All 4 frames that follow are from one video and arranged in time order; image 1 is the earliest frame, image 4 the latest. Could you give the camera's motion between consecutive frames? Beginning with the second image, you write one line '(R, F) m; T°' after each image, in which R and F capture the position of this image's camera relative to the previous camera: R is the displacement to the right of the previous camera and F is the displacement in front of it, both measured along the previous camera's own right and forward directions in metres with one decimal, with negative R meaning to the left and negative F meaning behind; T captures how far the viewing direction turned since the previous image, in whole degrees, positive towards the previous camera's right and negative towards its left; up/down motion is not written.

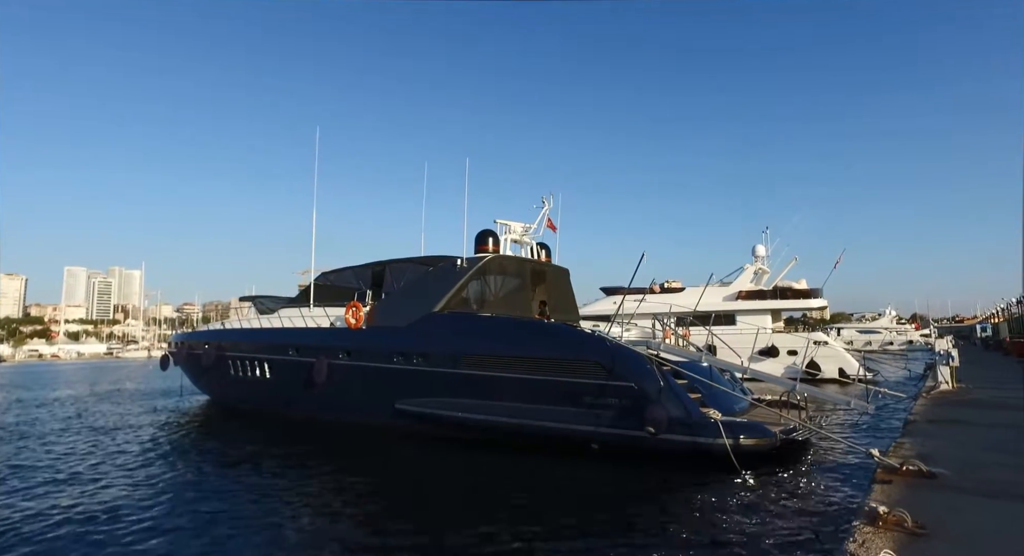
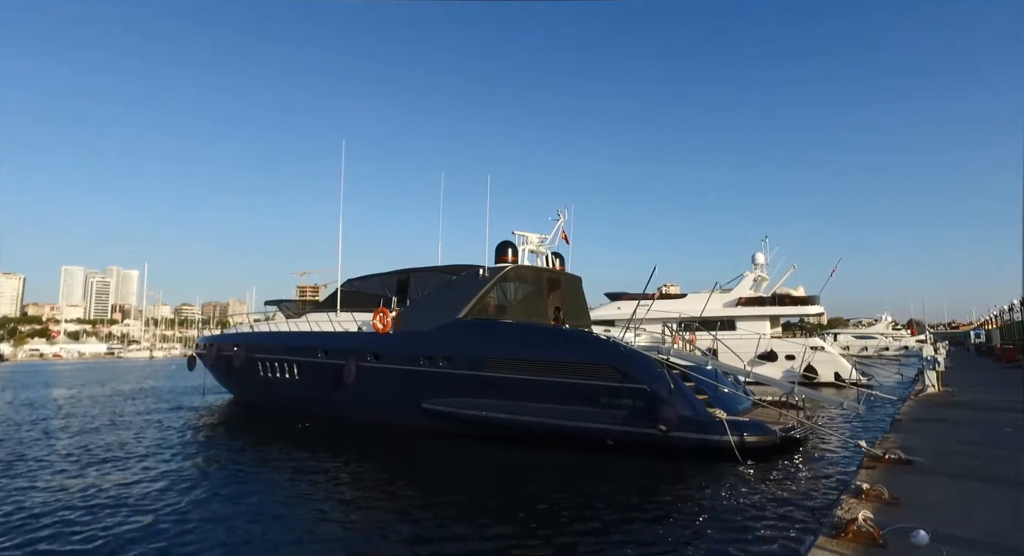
(-0.4, -0.7) m; 0°
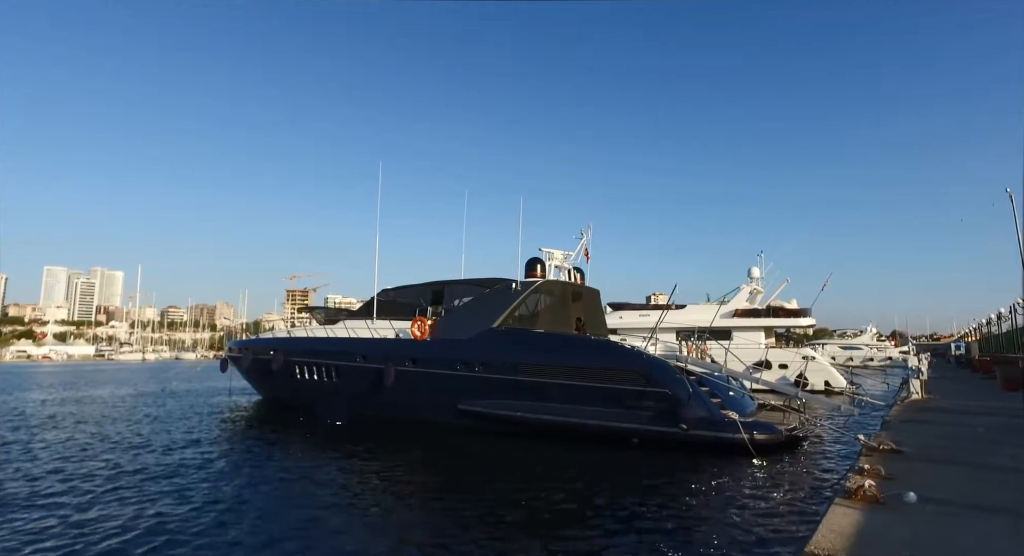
(-0.8, -1.1) m; +1°
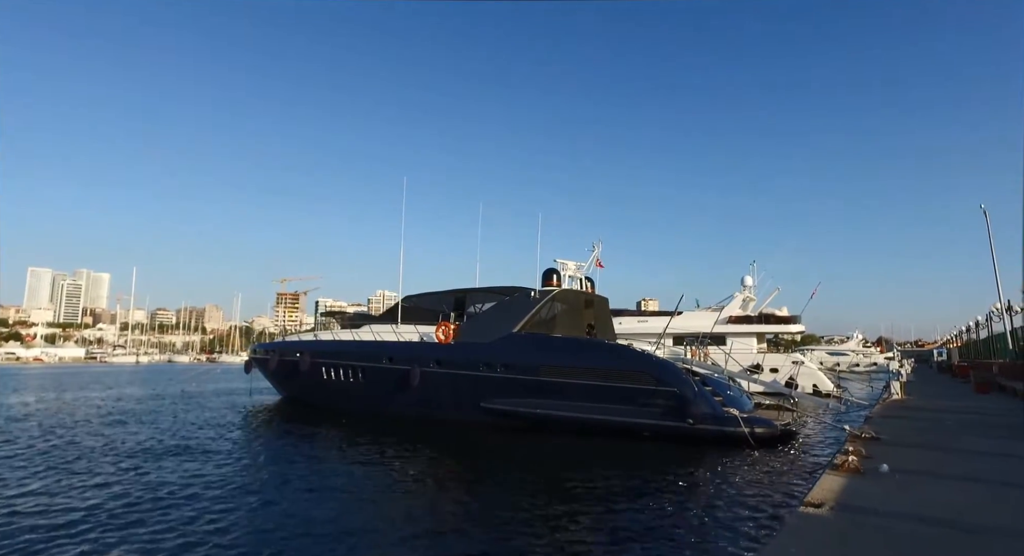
(-0.6, -1.0) m; +1°
